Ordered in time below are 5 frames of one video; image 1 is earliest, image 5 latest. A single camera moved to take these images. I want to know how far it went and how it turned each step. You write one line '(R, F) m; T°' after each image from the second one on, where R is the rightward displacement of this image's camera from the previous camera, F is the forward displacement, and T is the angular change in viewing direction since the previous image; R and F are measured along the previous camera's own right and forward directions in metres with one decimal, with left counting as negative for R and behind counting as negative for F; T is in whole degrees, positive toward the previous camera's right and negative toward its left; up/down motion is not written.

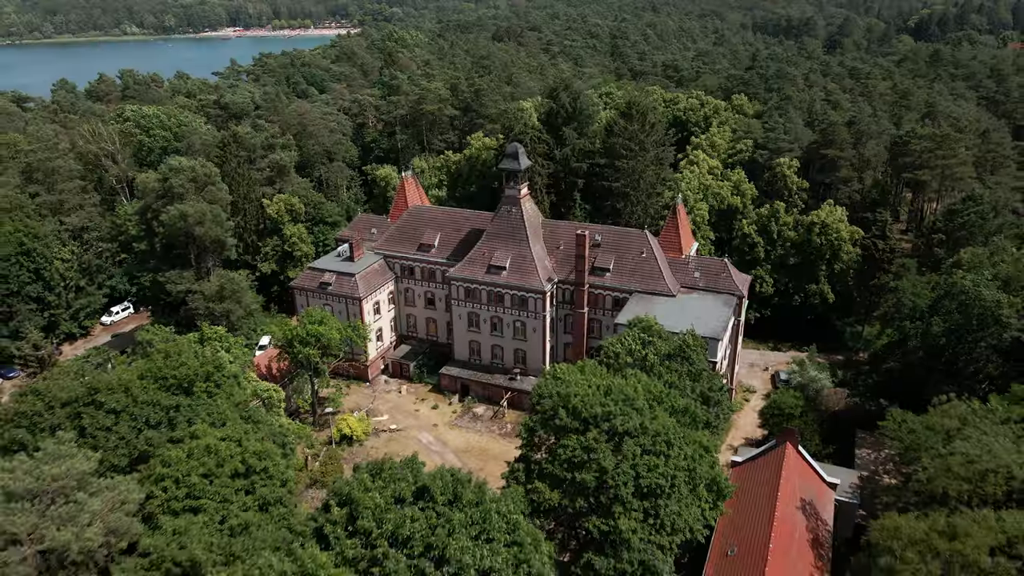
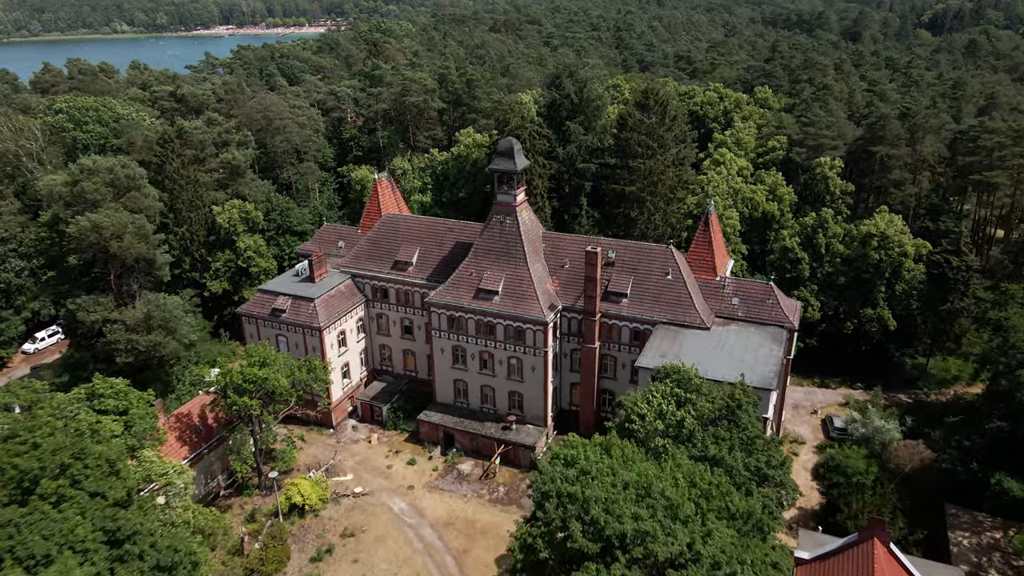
(+0.3, +10.1) m; 0°
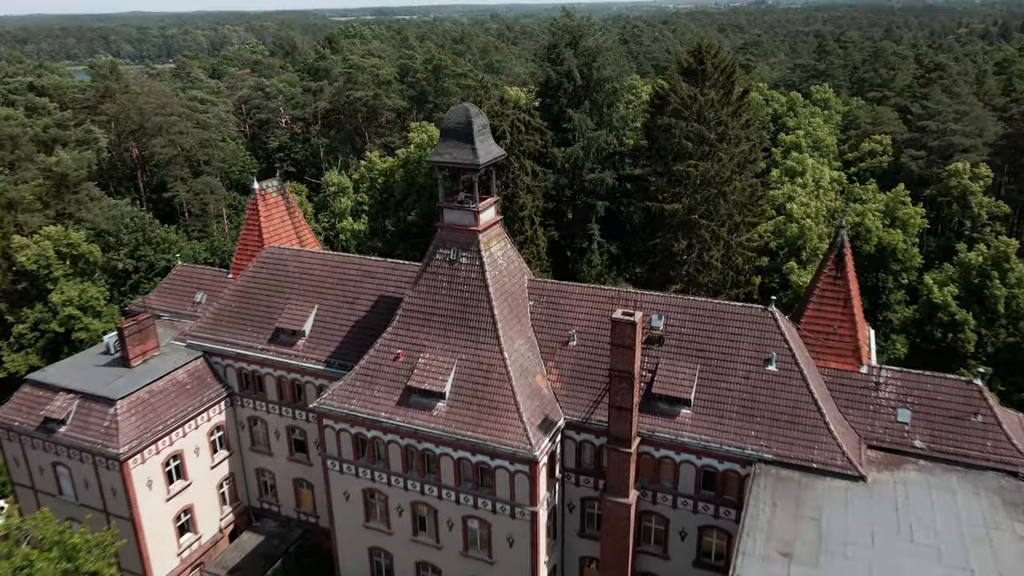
(+1.3, +20.3) m; 0°
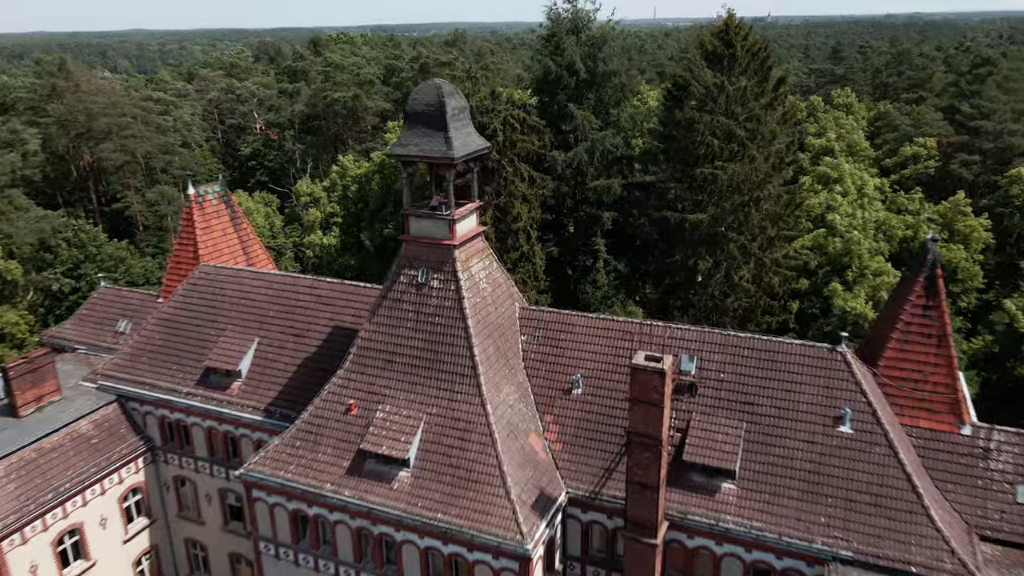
(+0.3, +5.5) m; 0°
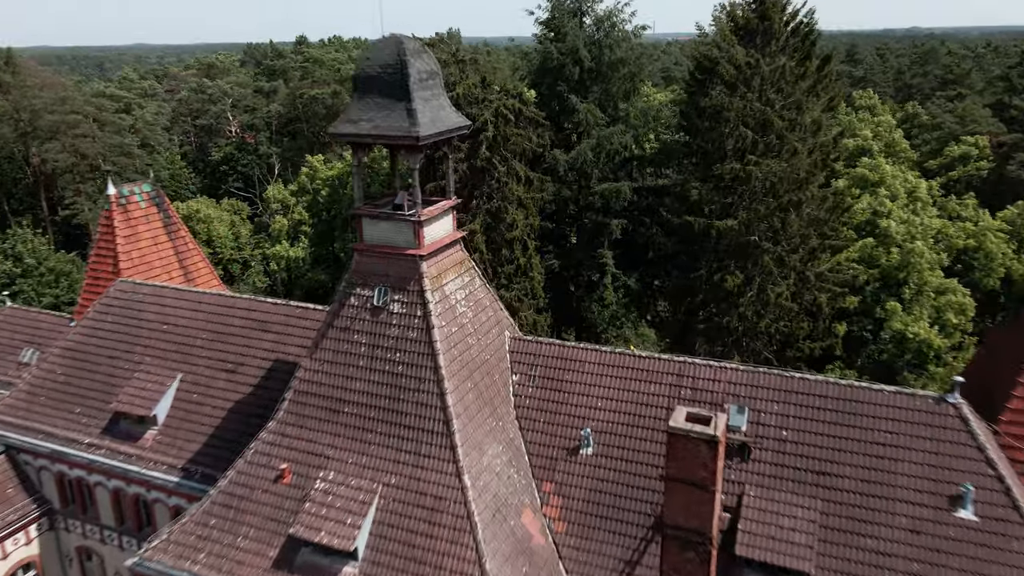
(+0.2, +4.7) m; 0°
